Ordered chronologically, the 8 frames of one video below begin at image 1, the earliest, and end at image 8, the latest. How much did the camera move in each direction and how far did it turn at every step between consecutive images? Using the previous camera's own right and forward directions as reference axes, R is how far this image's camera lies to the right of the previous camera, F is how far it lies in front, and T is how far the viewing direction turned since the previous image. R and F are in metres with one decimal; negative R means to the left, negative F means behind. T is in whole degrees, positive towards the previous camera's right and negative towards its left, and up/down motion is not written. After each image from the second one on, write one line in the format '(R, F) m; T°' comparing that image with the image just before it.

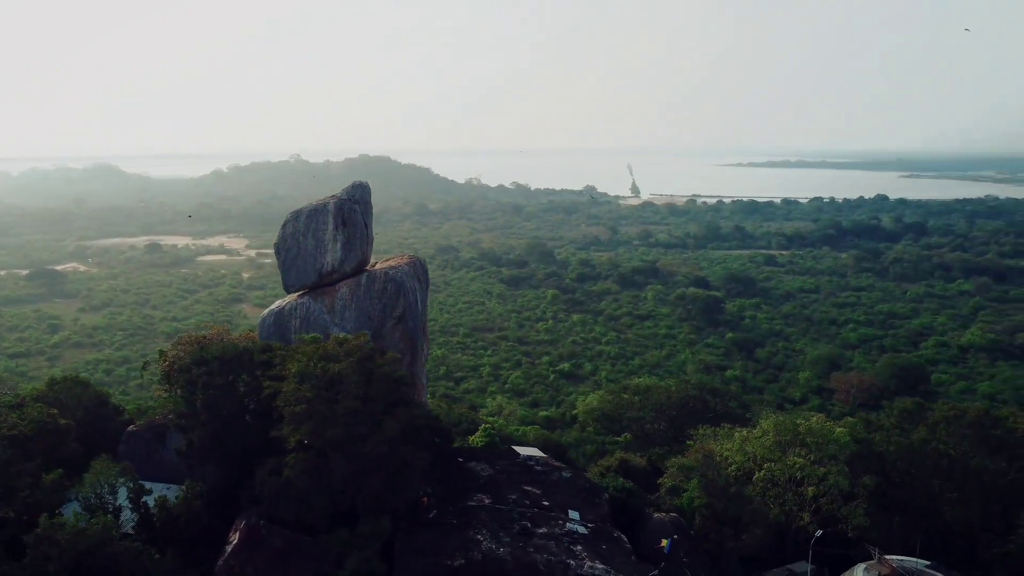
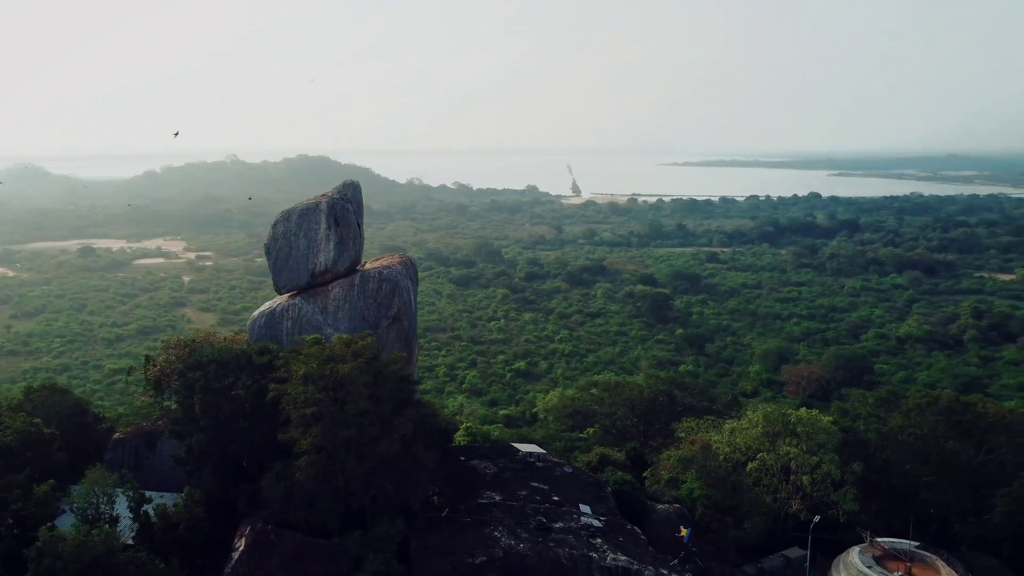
(-0.9, 0.0) m; +4°
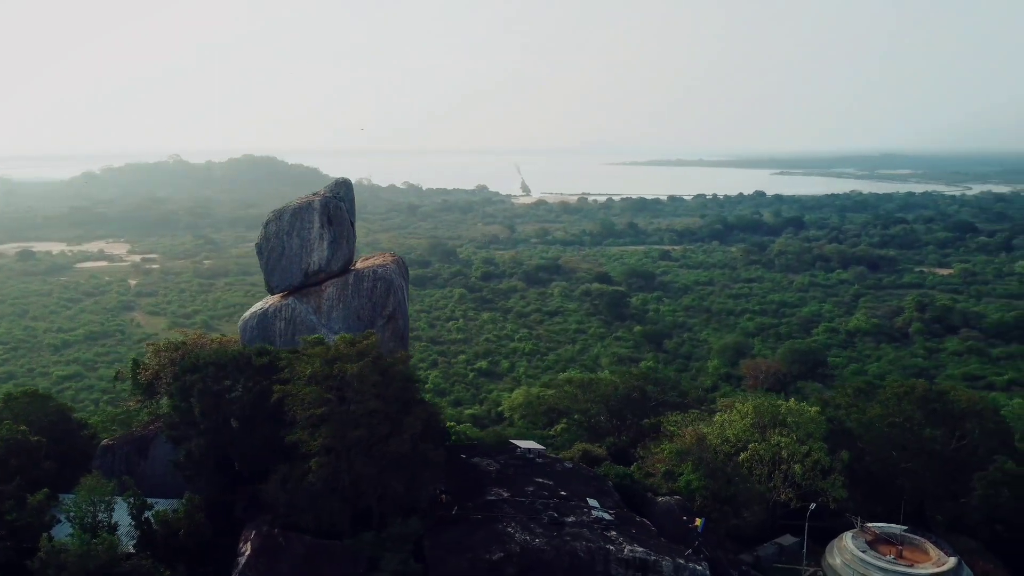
(-0.7, 0.0) m; +3°
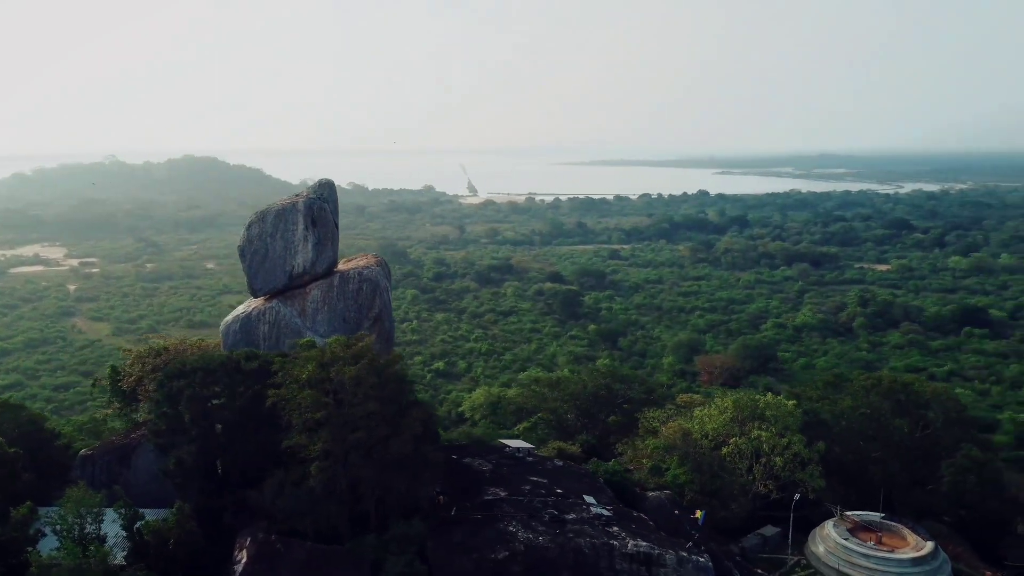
(-0.6, 0.0) m; +4°
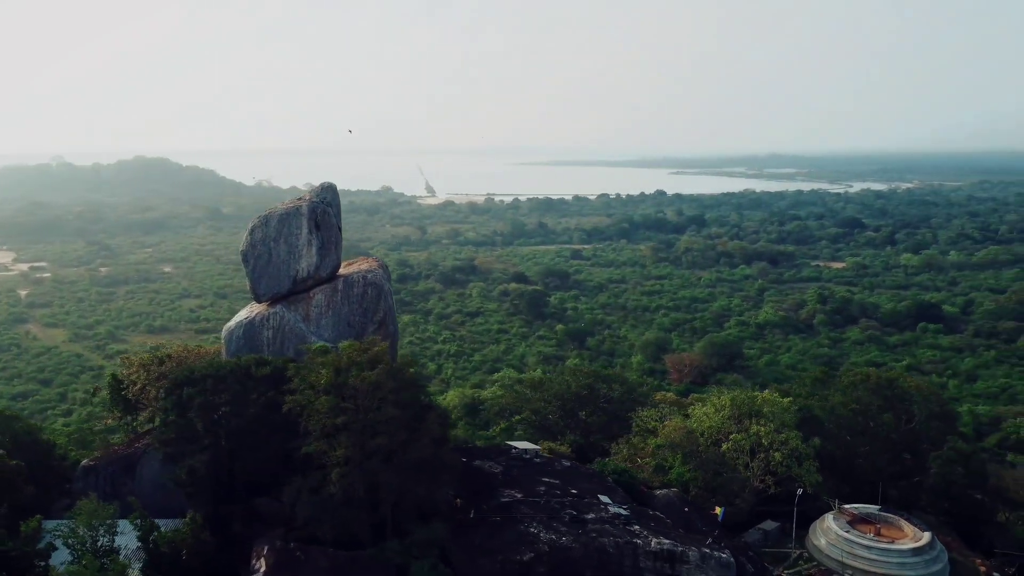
(-0.7, 0.0) m; +3°
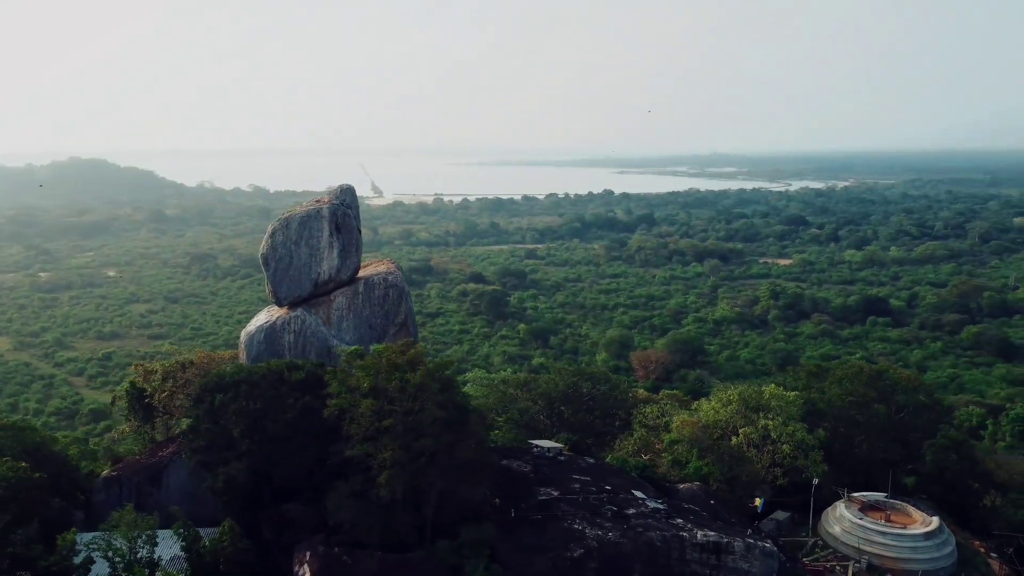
(-1.2, -0.1) m; +4°
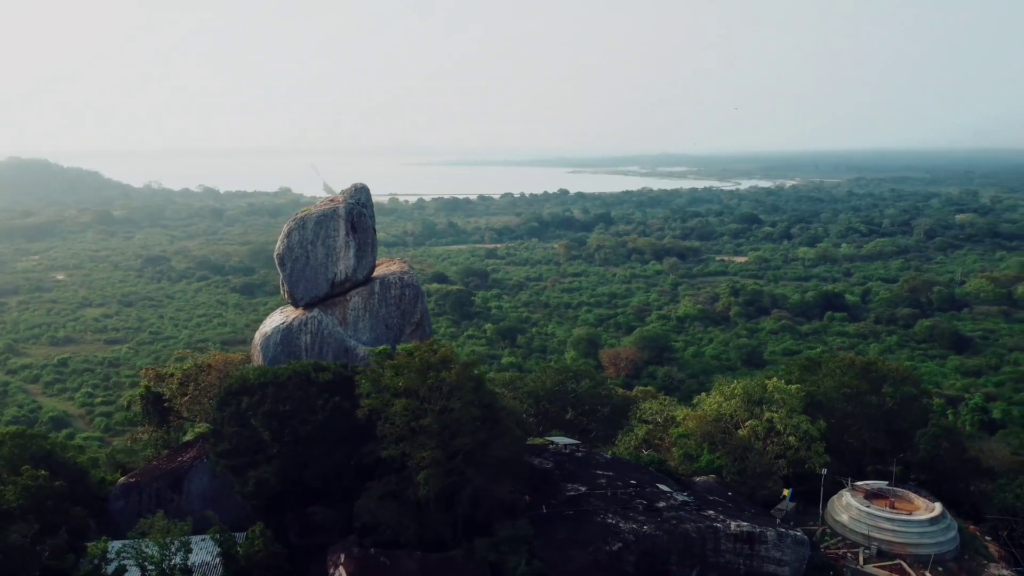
(-1.0, 0.0) m; +3°
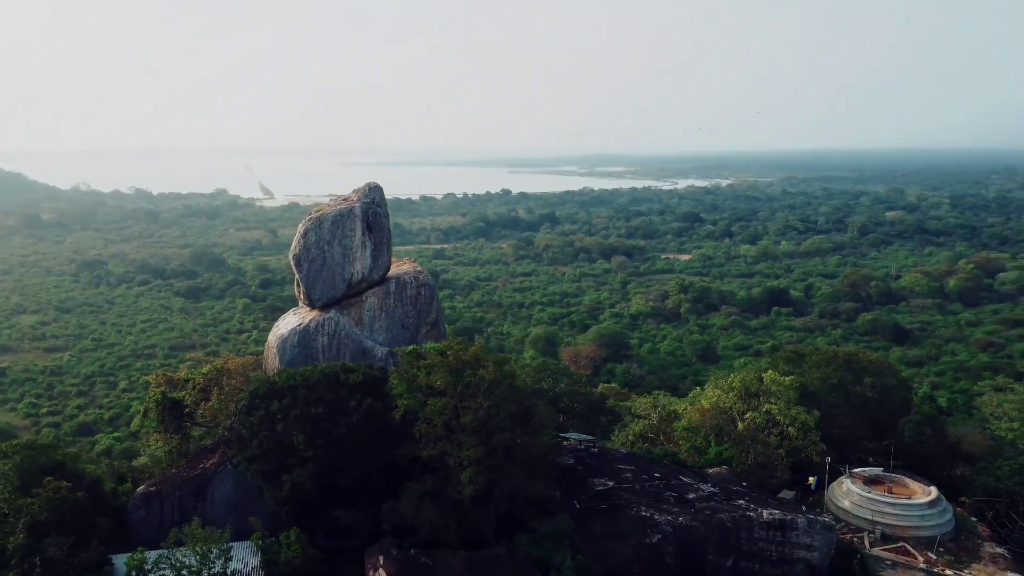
(-1.2, 0.0) m; +4°
